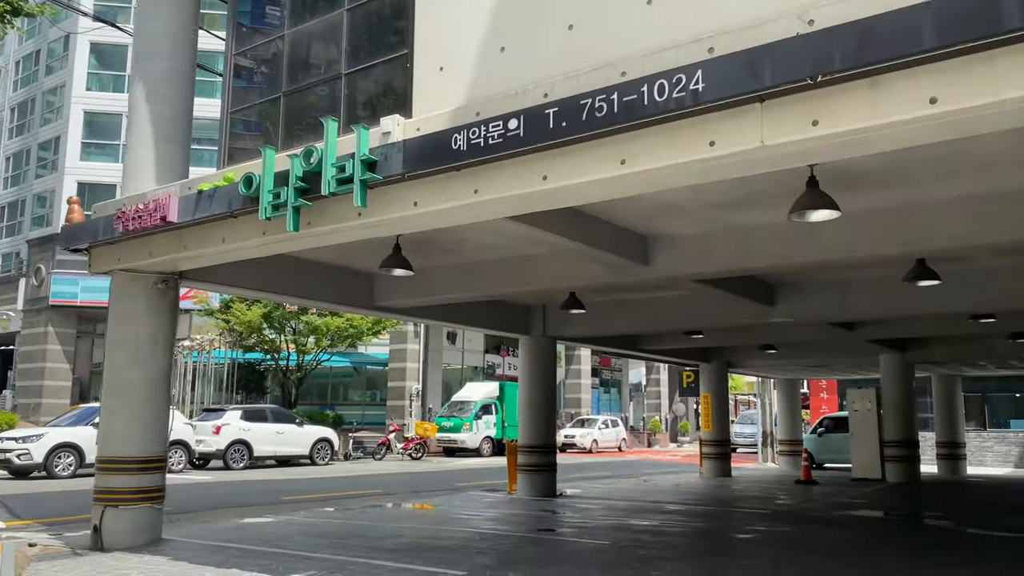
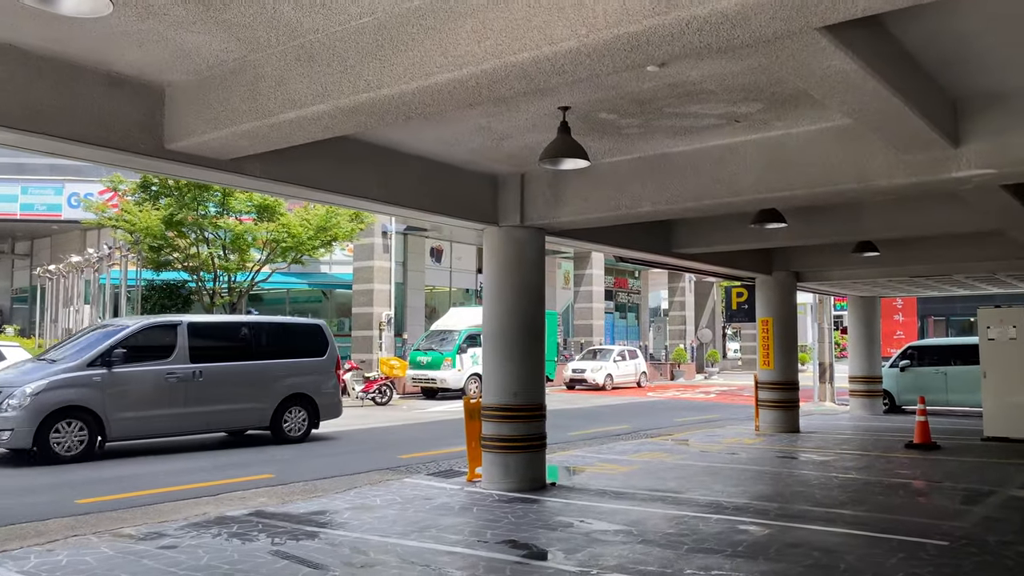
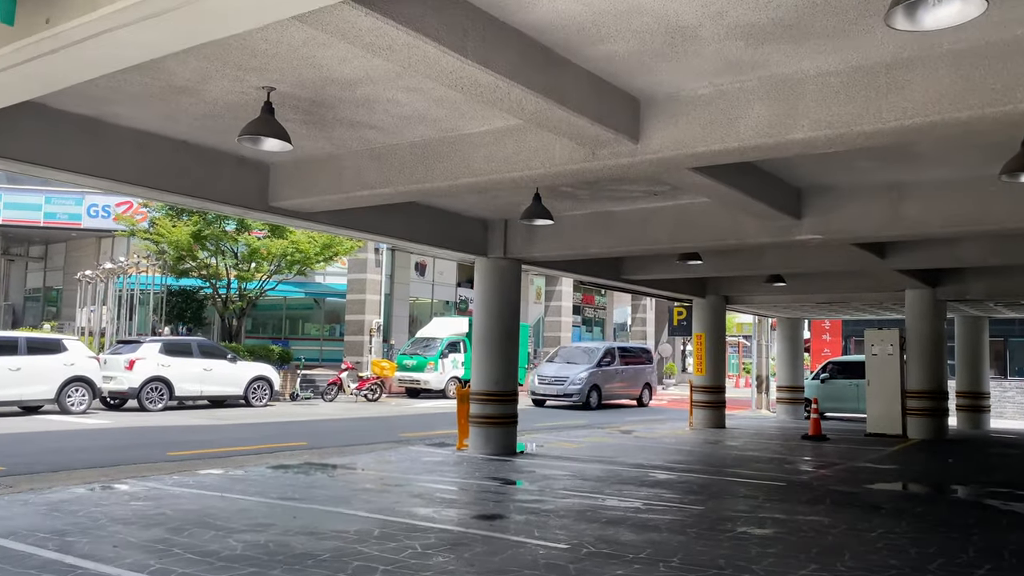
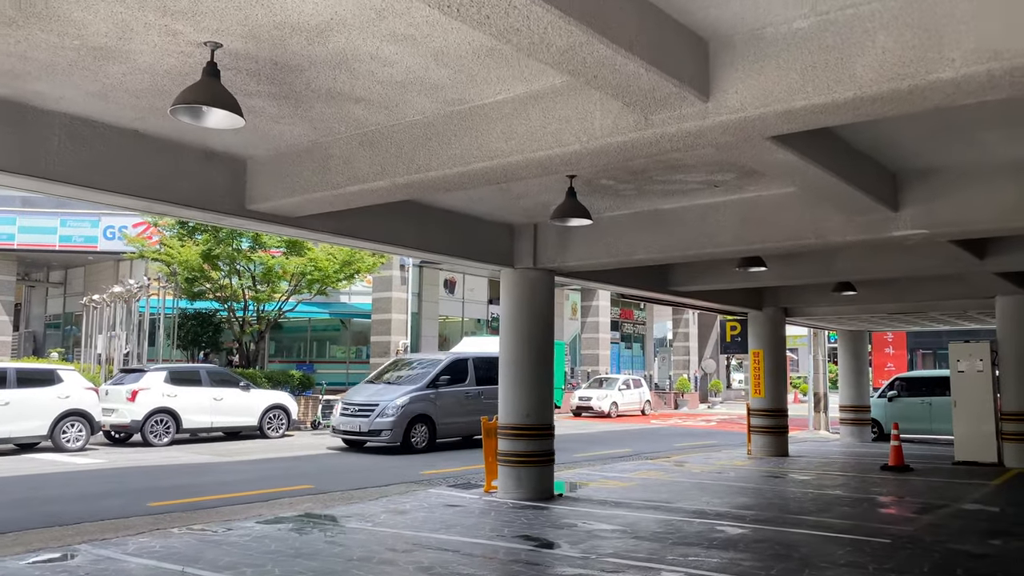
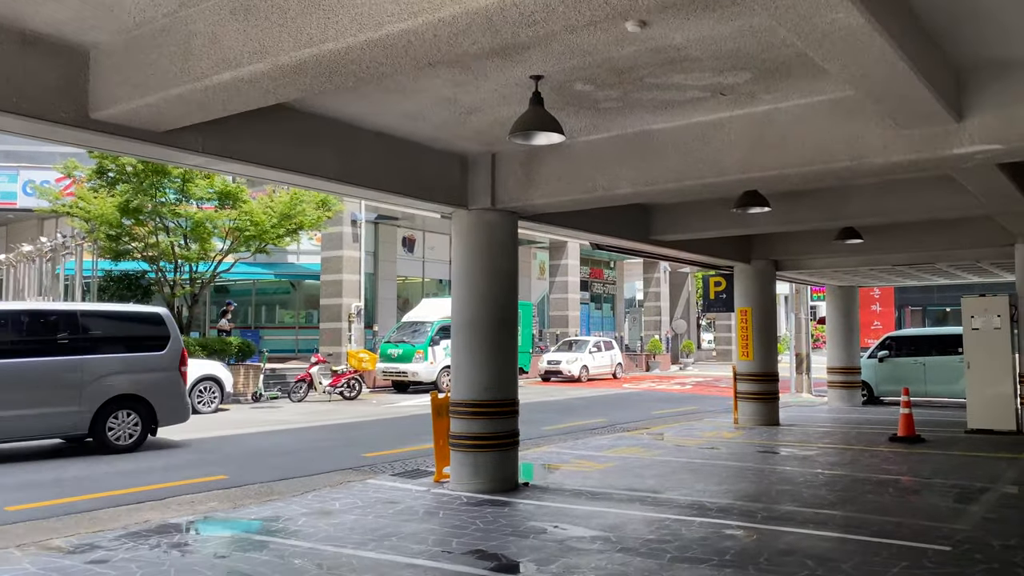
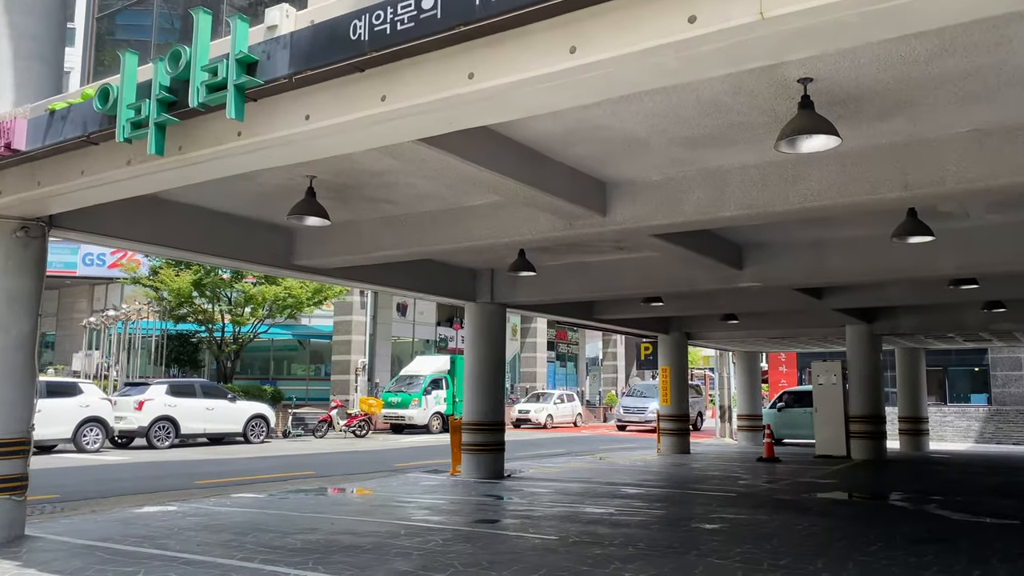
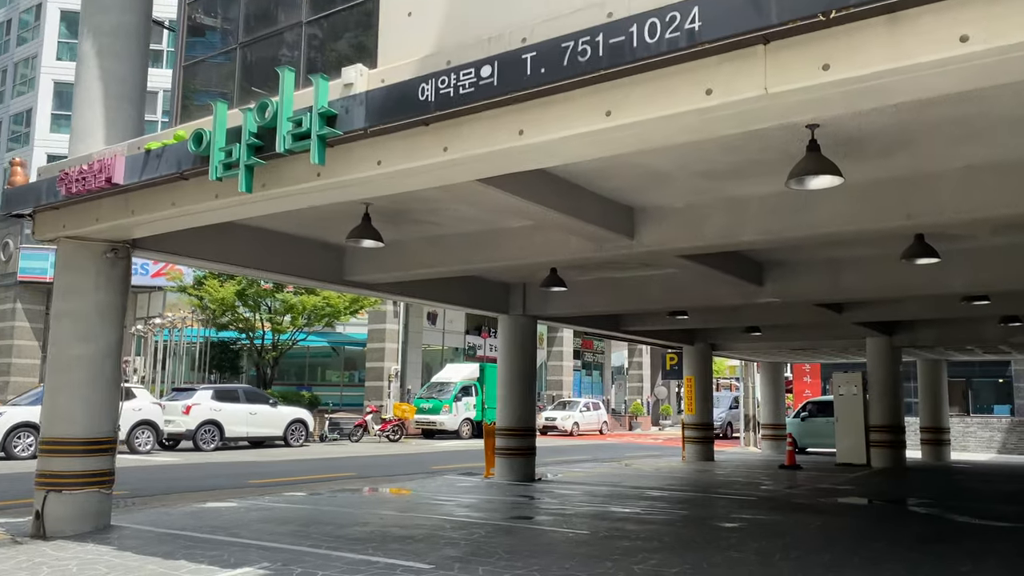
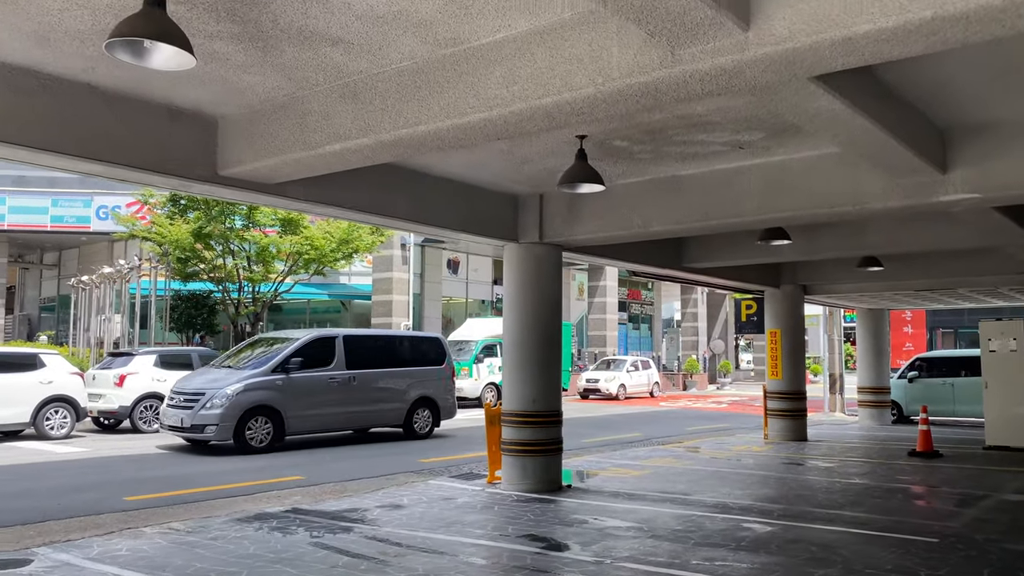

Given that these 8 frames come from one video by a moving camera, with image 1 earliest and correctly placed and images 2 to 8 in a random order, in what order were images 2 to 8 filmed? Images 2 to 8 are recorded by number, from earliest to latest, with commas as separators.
7, 6, 3, 4, 8, 2, 5
